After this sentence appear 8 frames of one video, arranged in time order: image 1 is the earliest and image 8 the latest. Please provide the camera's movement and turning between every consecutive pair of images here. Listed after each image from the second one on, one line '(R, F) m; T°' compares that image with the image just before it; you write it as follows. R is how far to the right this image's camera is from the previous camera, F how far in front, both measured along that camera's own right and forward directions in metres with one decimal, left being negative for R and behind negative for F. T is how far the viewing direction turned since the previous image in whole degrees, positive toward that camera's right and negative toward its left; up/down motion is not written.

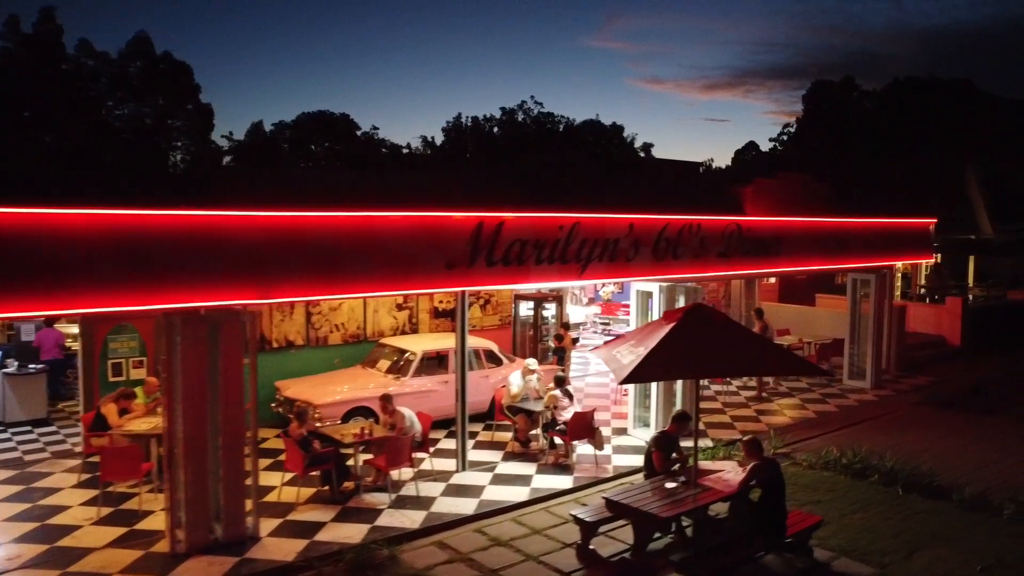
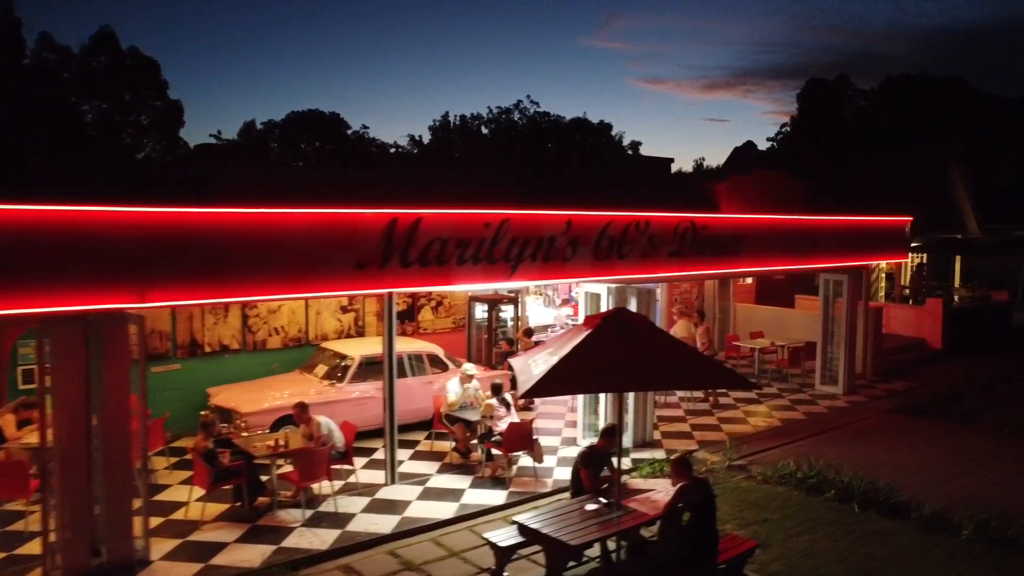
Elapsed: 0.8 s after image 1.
(+0.8, +0.6) m; 0°
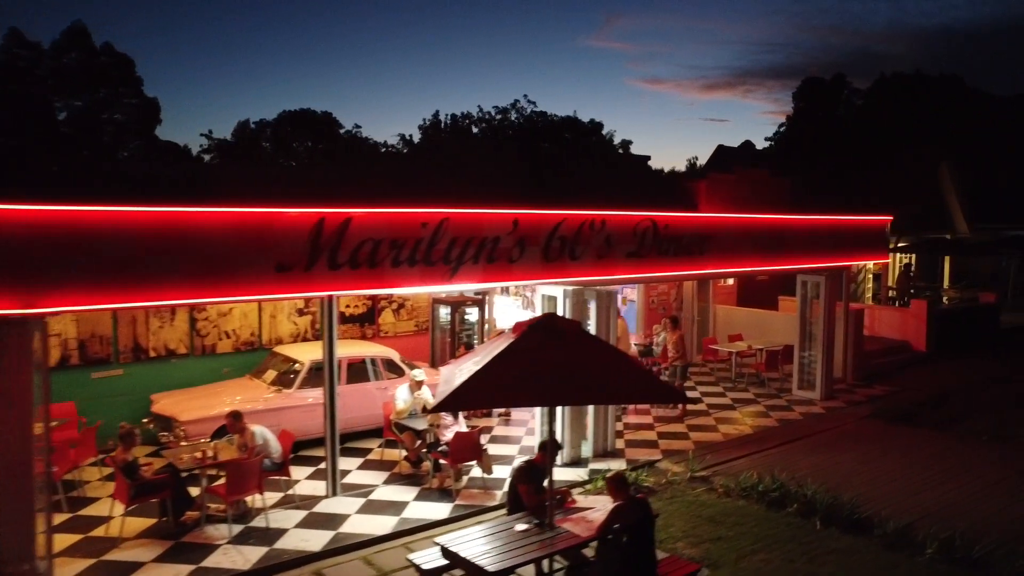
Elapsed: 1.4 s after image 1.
(+0.6, +0.4) m; 0°
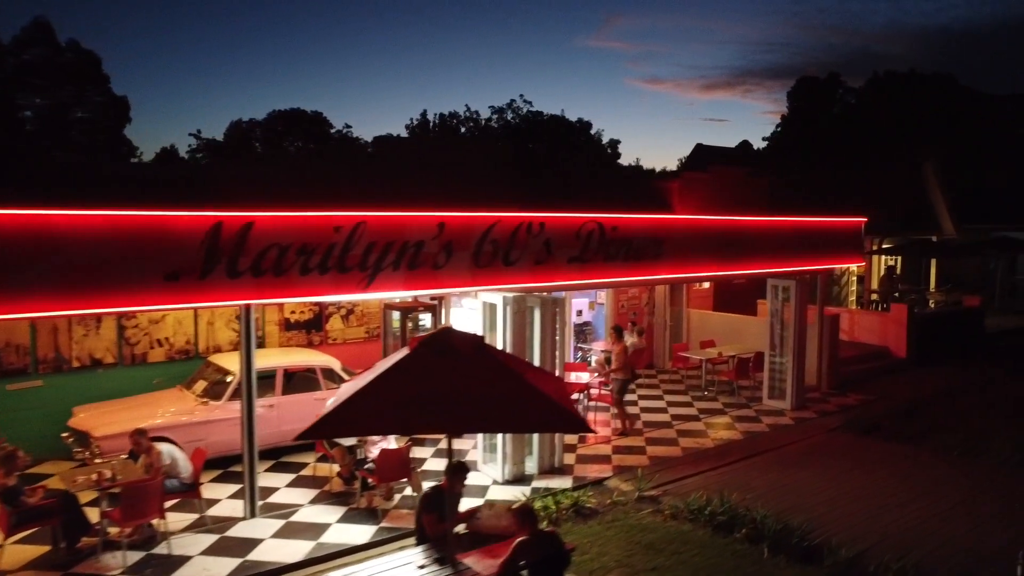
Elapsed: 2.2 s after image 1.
(+0.7, +0.6) m; 0°
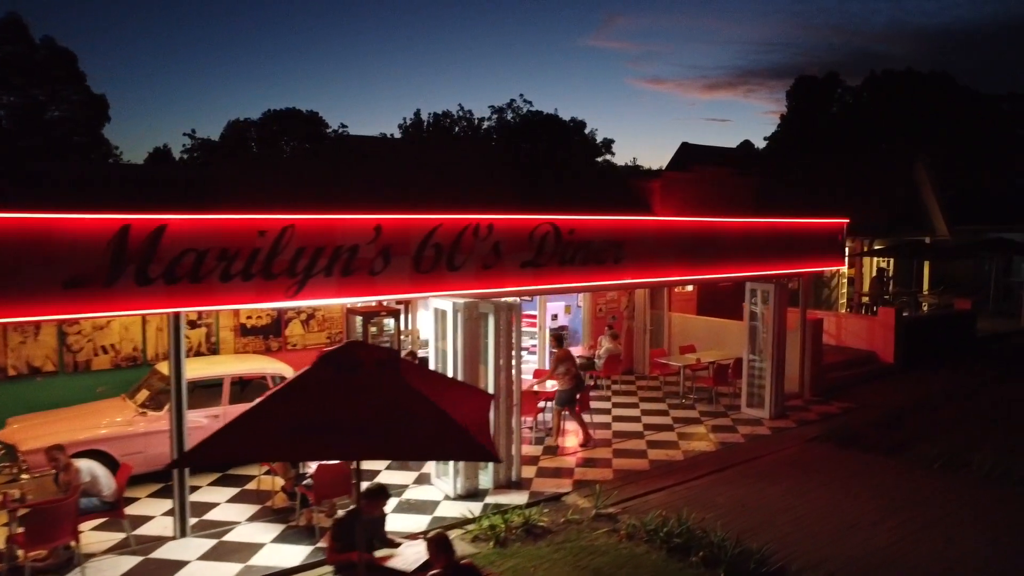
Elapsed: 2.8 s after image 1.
(+0.6, +0.5) m; 0°
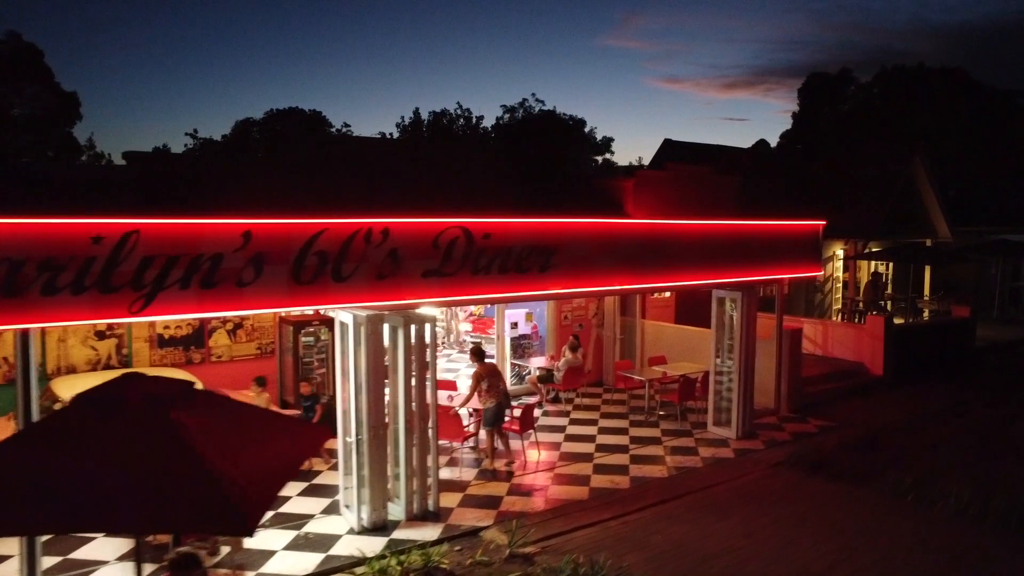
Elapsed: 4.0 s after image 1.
(+1.1, +0.9) m; -1°
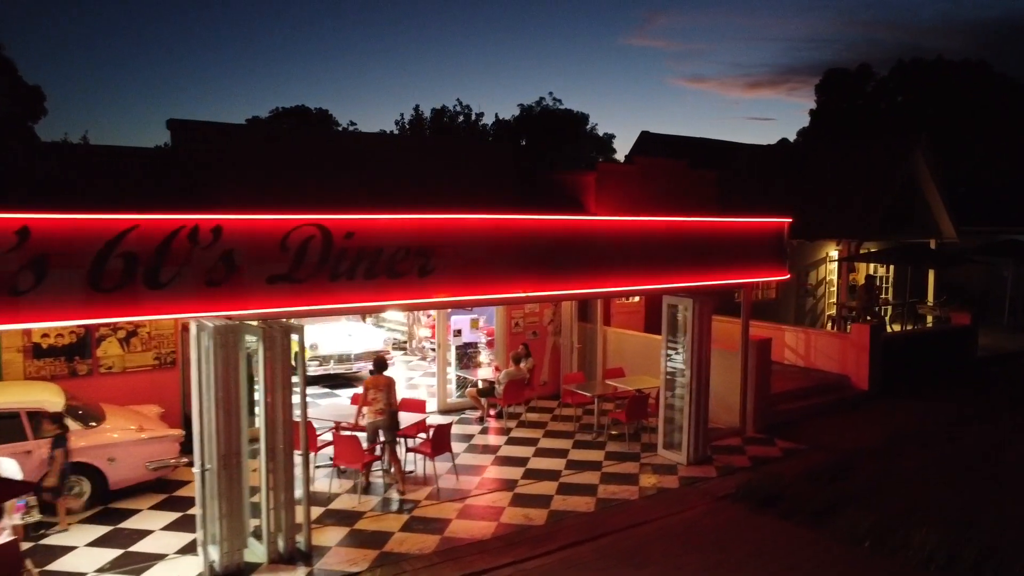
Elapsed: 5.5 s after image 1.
(+1.3, +1.2) m; -2°
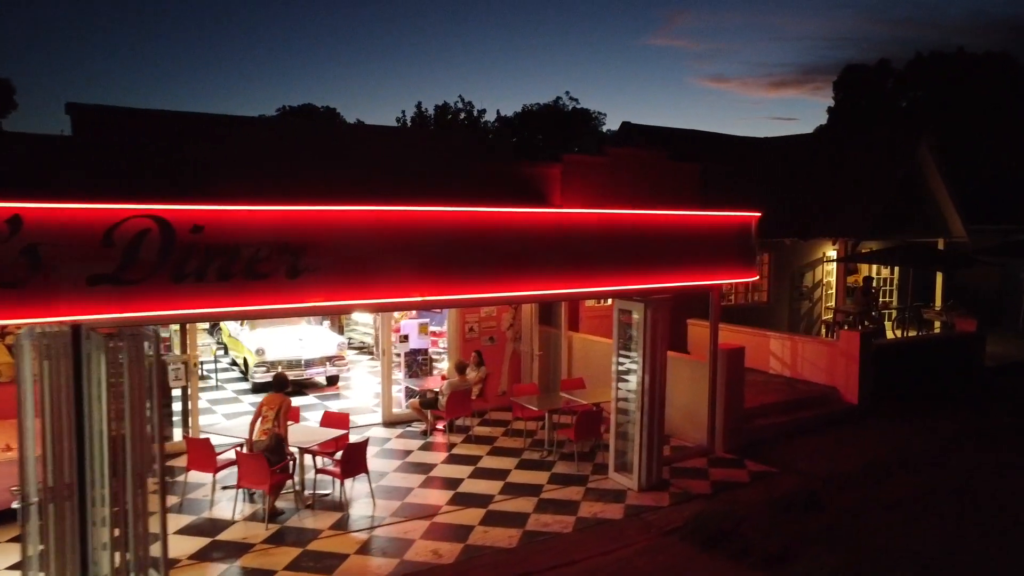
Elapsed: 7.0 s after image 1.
(+1.1, +1.1) m; -2°
